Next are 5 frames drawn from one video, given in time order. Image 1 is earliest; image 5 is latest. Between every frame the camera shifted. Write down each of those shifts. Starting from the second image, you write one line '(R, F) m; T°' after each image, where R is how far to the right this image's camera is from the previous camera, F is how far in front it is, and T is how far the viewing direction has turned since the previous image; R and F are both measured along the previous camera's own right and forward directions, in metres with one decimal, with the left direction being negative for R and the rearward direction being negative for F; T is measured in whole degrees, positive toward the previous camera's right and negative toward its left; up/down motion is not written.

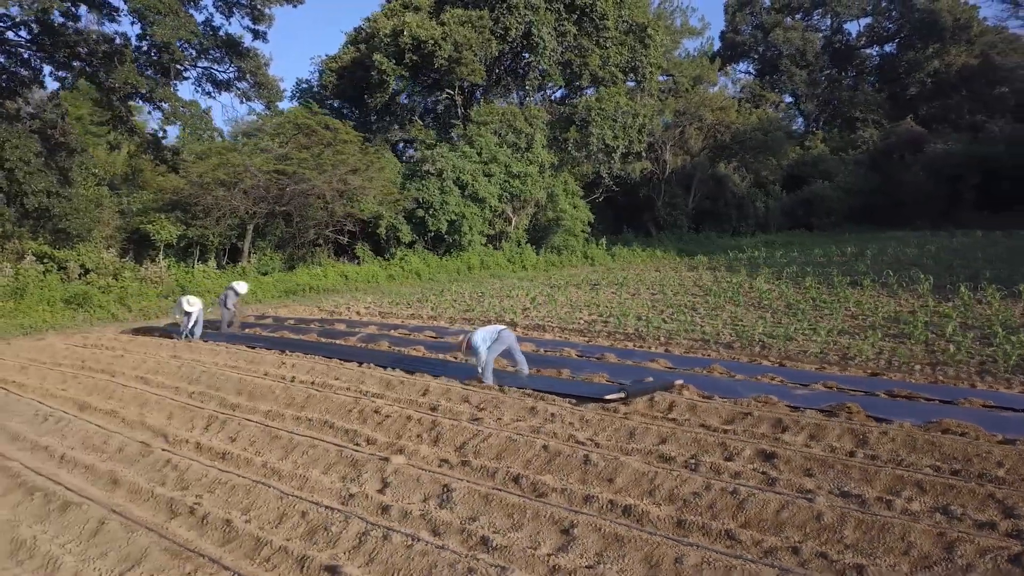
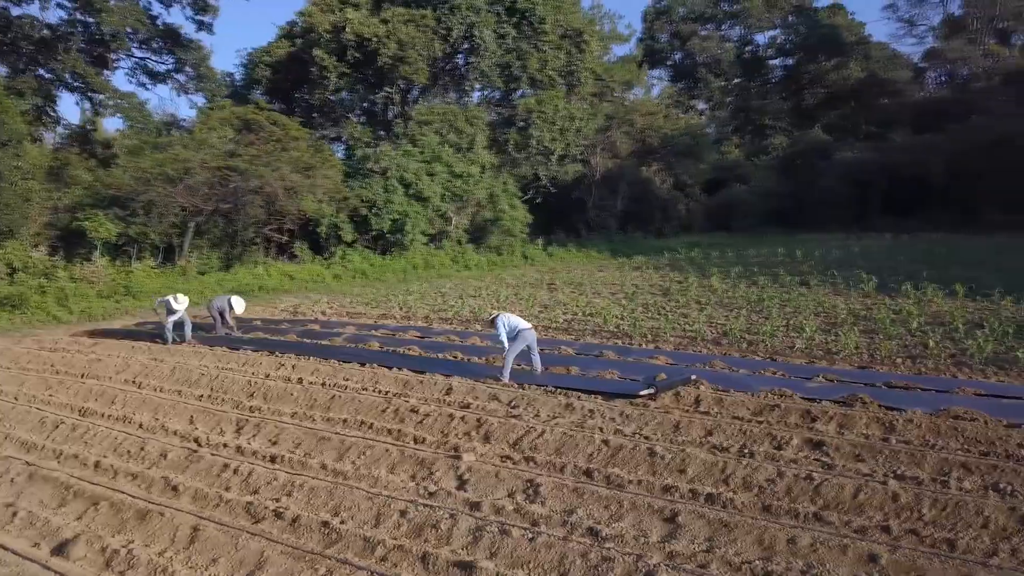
(-1.1, -0.1) m; +7°
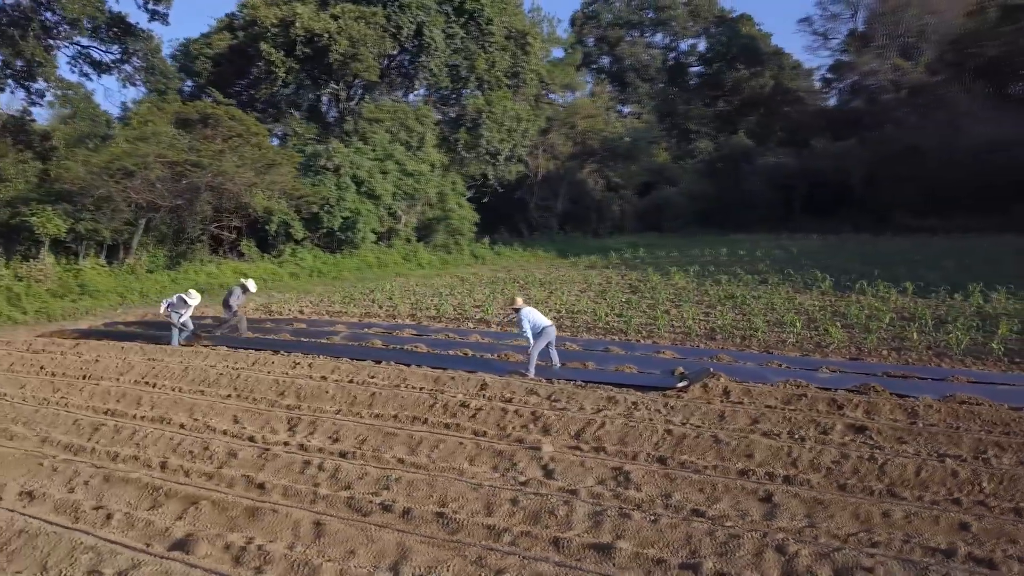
(-1.2, -0.2) m; +7°
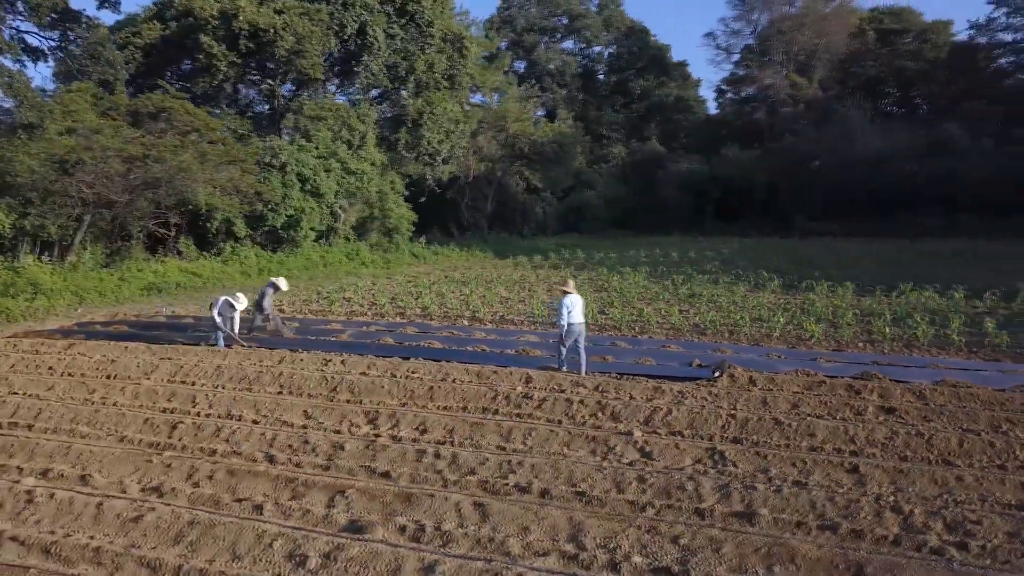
(-1.6, -0.3) m; +9°
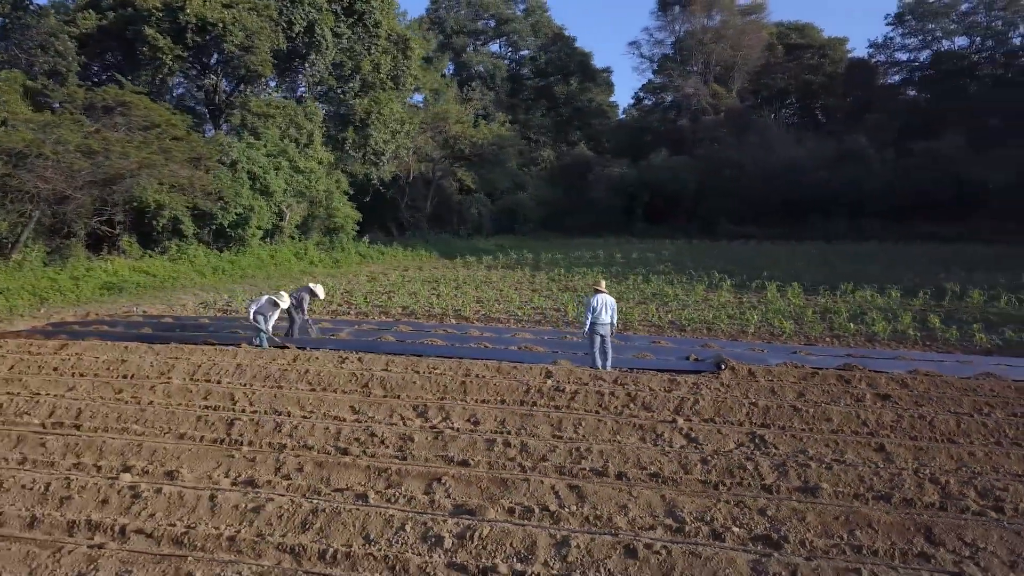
(-1.2, -0.3) m; +7°
